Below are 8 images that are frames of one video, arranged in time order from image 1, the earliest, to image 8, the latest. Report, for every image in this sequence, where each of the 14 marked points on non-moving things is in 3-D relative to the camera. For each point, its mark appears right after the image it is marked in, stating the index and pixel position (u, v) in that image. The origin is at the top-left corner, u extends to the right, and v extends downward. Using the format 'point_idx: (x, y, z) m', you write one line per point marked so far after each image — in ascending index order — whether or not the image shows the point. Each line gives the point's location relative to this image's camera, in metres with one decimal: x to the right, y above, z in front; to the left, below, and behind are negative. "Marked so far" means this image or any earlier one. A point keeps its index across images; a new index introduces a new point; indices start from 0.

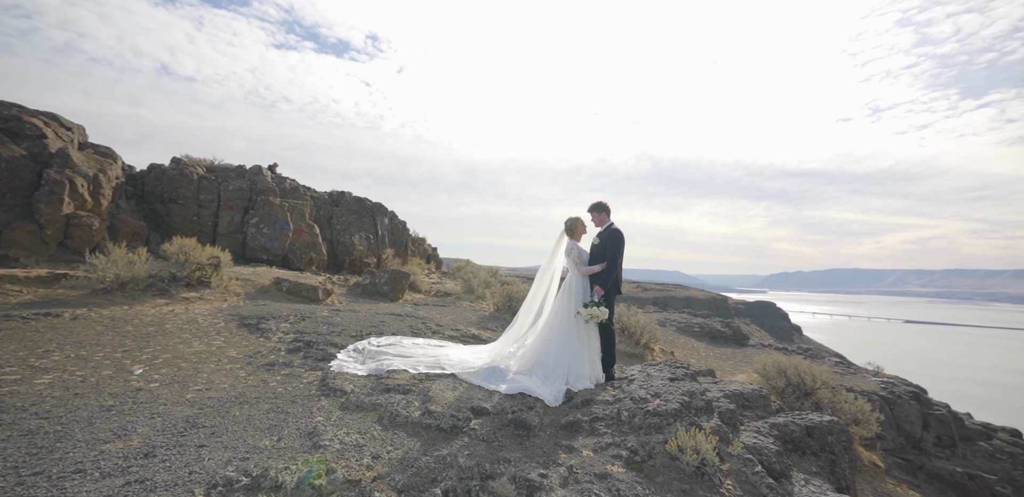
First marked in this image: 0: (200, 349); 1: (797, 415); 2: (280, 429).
0: (-4.3, -1.4, +5.9) m
1: (+3.7, -2.2, +5.8) m
2: (-1.5, -1.2, +2.9) m
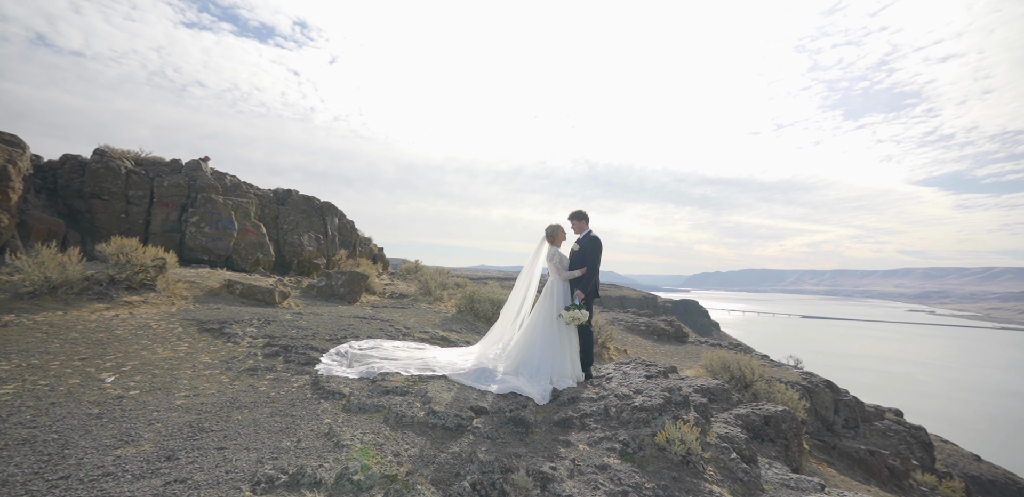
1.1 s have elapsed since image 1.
0: (-4.6, -1.4, +5.6) m
1: (+3.4, -2.3, +6.3) m
2: (-1.4, -1.2, +2.9) m
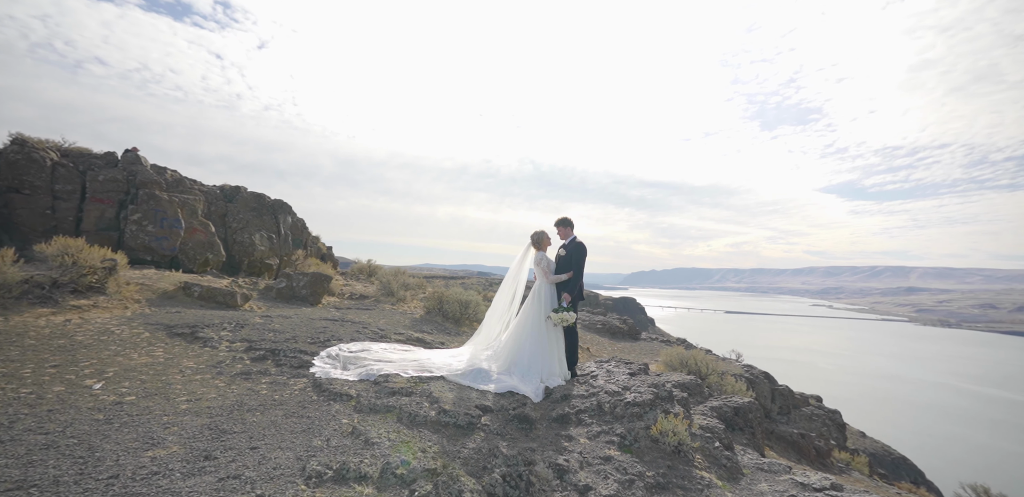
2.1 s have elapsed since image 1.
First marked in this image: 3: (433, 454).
0: (-4.6, -1.4, +5.3) m
1: (+3.3, -2.3, +6.8) m
2: (-1.3, -1.2, +2.9) m
3: (-0.5, -1.3, +2.7) m
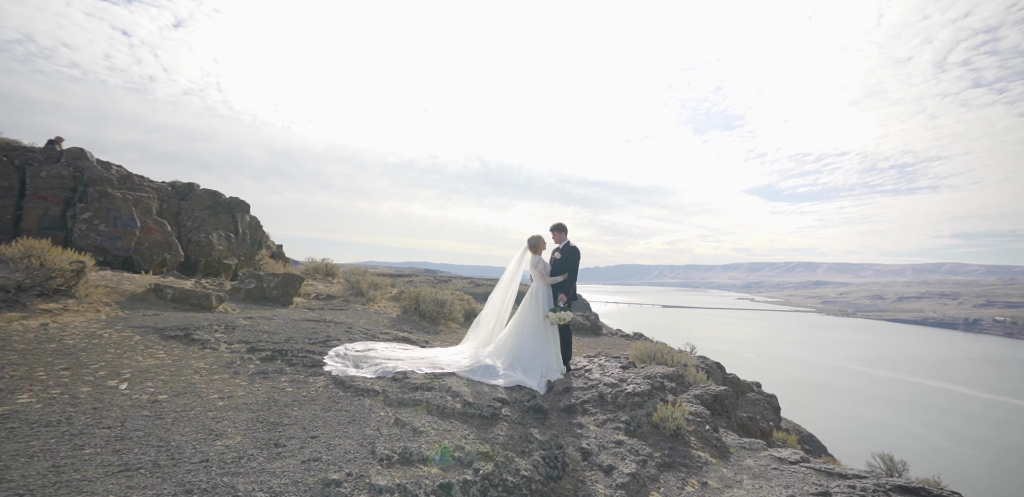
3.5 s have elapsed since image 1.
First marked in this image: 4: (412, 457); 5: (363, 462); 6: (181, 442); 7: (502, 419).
0: (-4.6, -1.4, +5.4) m
1: (+3.2, -2.4, +7.3) m
2: (-1.1, -1.3, +3.1) m
3: (-0.3, -1.3, +3.0) m
4: (-0.6, -1.2, +2.4) m
5: (-0.8, -1.2, +2.3) m
6: (-2.0, -1.2, +2.6) m
7: (-0.1, -1.5, +3.8) m
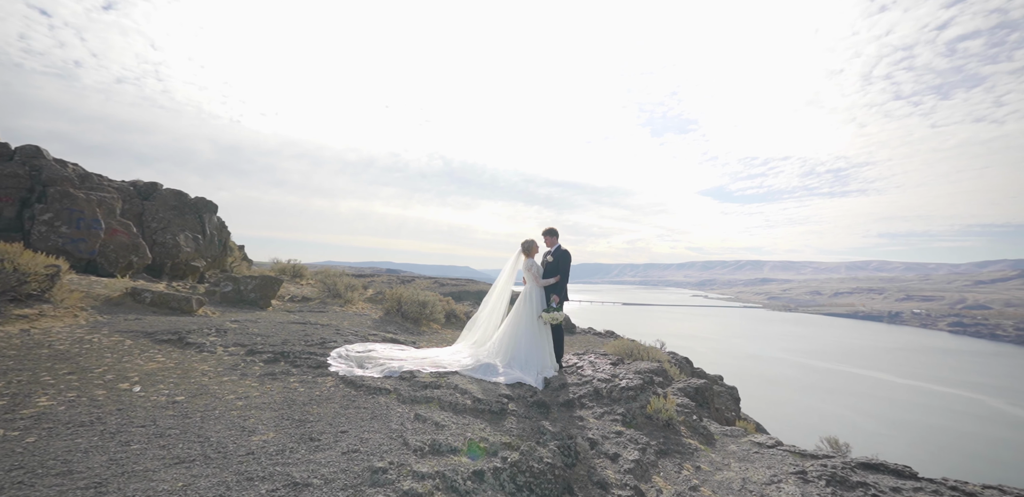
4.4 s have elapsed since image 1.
0: (-4.6, -1.5, +5.4) m
1: (+3.1, -2.4, +7.7) m
2: (-1.0, -1.3, +3.3) m
3: (-0.2, -1.4, +3.2) m
4: (-0.4, -1.2, +2.6) m
5: (-0.7, -1.2, +2.5) m
6: (-1.9, -1.2, +2.8) m
7: (0.0, -1.5, +4.0) m
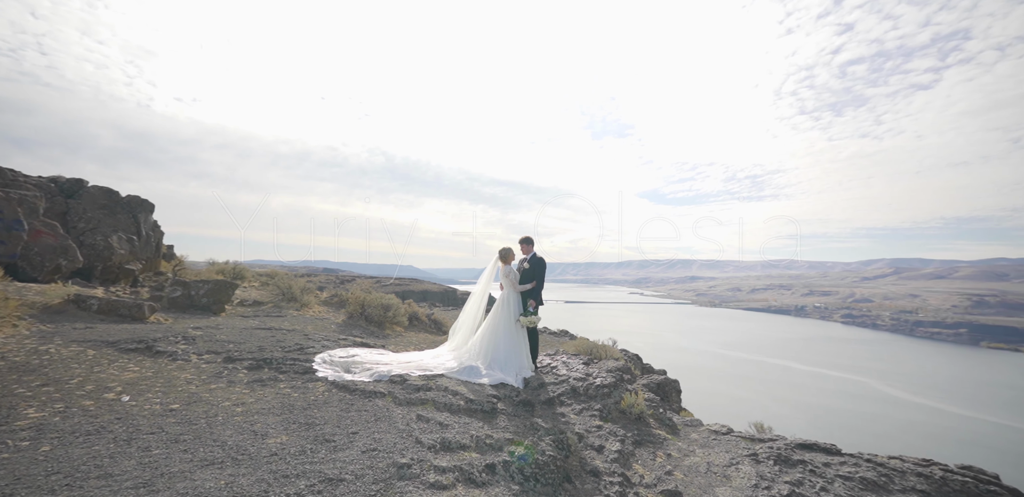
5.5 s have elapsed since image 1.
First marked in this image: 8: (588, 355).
0: (-4.8, -1.6, +5.3) m
1: (+2.7, -2.5, +8.3) m
2: (-1.0, -1.4, +3.6) m
3: (-0.2, -1.5, +3.5) m
4: (-0.4, -1.3, +2.9) m
5: (-0.6, -1.3, +2.8) m
6: (-1.9, -1.3, +2.9) m
7: (-0.1, -1.6, +4.3) m
8: (+1.7, -2.5, +10.1) m
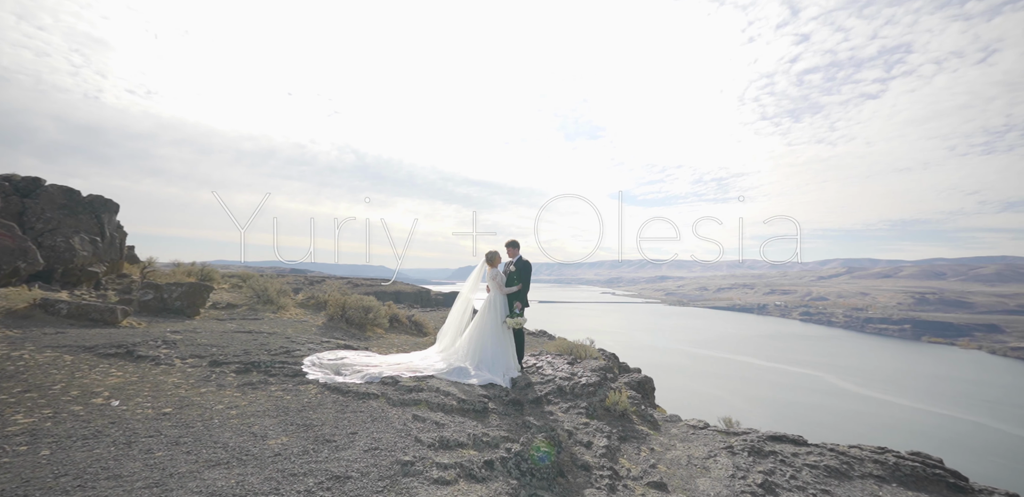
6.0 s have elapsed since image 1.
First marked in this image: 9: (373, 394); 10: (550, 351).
0: (-4.9, -1.6, +5.2) m
1: (+2.4, -2.6, +8.5) m
2: (-1.1, -1.4, +3.7) m
3: (-0.2, -1.5, +3.6) m
4: (-0.4, -1.4, +3.0) m
5: (-0.7, -1.3, +2.9) m
6: (-1.9, -1.4, +3.0) m
7: (-0.2, -1.7, +4.4) m
8: (+1.4, -2.5, +10.3) m
9: (-1.5, -1.5, +4.5) m
10: (+0.9, -2.5, +10.6) m
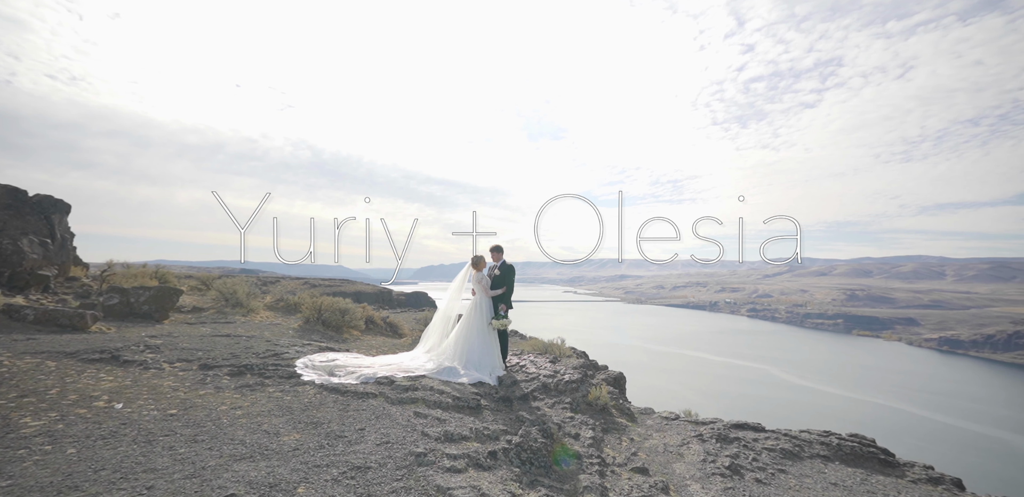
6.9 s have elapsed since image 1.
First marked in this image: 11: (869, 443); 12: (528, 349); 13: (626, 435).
0: (-5.0, -1.7, +5.3) m
1: (+2.1, -2.6, +8.9) m
2: (-1.1, -1.5, +3.9) m
3: (-0.3, -1.6, +3.9) m
4: (-0.5, -1.4, +3.3) m
5: (-0.7, -1.4, +3.2) m
6: (-1.9, -1.4, +3.2) m
7: (-0.3, -1.8, +4.7) m
8: (+1.0, -2.6, +10.6) m
9: (-1.6, -1.6, +4.8) m
10: (+0.5, -2.6, +11.0) m
11: (+3.8, -2.1, +4.5) m
12: (+0.5, -2.6, +11.0) m
13: (+1.3, -2.2, +5.0) m
